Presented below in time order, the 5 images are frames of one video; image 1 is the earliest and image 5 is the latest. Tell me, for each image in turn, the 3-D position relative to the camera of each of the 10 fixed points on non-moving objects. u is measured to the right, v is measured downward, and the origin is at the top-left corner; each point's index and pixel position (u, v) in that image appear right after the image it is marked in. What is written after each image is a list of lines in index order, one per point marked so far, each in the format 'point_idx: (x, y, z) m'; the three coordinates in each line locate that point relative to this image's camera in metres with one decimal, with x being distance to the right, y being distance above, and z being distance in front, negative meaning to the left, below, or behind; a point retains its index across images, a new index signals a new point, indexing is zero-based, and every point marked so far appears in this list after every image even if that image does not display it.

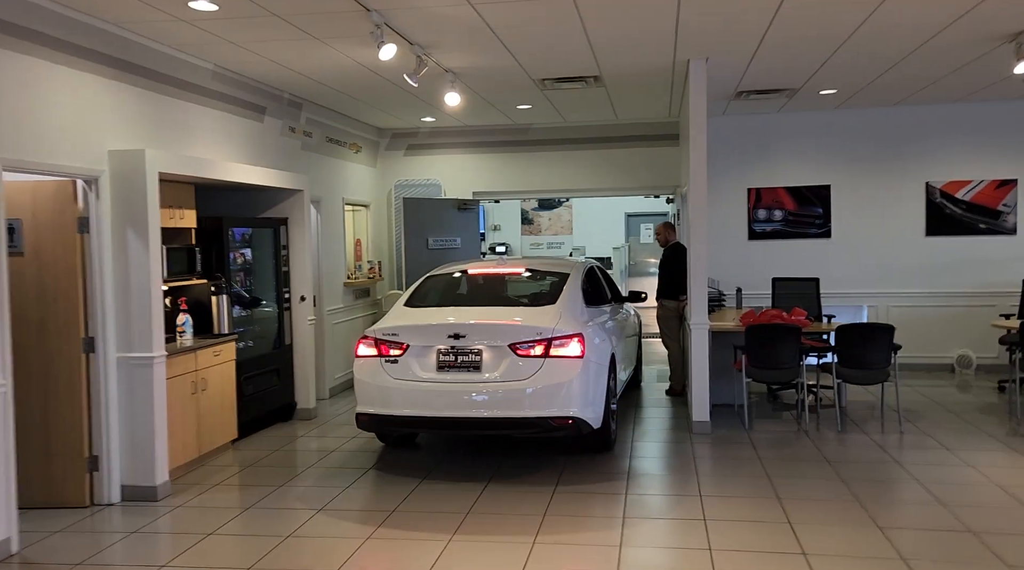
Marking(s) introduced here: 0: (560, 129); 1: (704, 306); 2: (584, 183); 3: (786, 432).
0: (+0.6, +1.8, +9.3) m
1: (+1.4, -0.2, +6.0) m
2: (+0.8, +1.2, +9.3) m
3: (+2.1, -1.1, +6.2) m
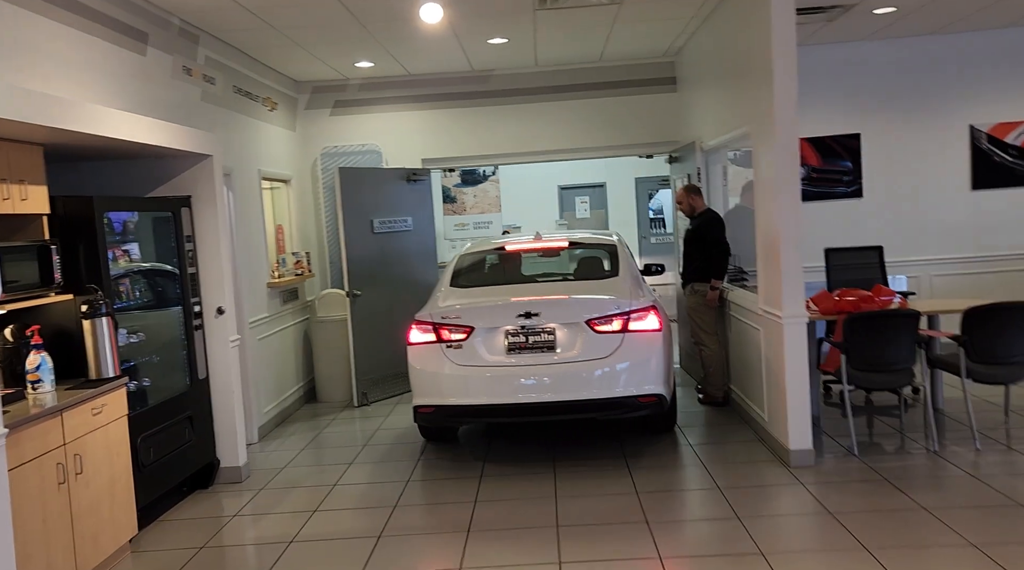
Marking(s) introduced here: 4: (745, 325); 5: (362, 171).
0: (+0.2, +1.9, +7.5) m
1: (+1.6, 0.0, +4.4) m
2: (+0.4, +1.3, +7.5) m
3: (+2.3, -1.0, +4.7) m
4: (+1.6, -0.3, +5.4) m
5: (-1.3, +1.0, +6.8) m
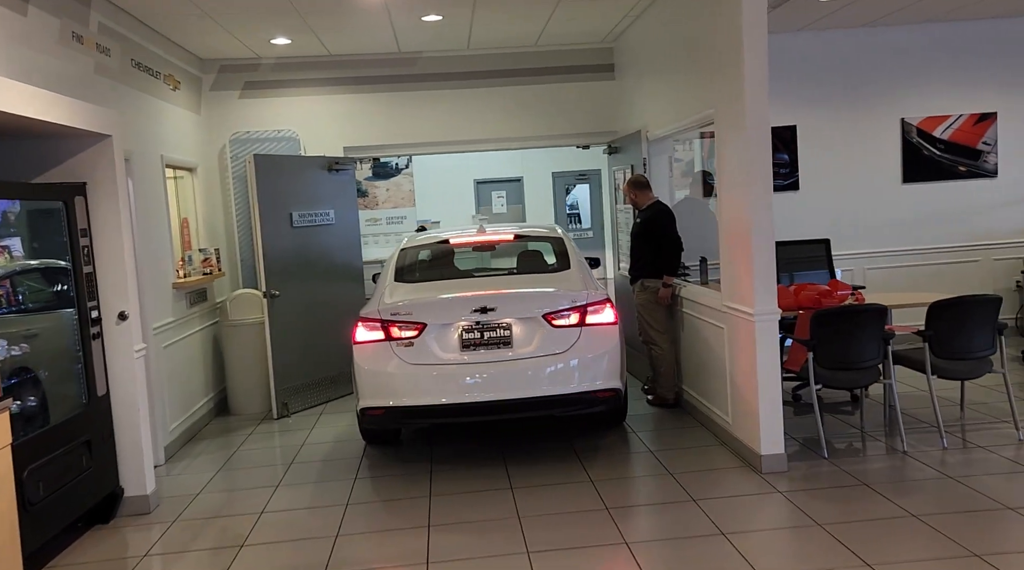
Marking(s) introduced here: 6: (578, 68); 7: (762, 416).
0: (-0.5, +2.0, +7.0) m
1: (+1.3, 0.0, +4.1) m
2: (-0.2, +1.3, +7.1) m
3: (+2.0, -0.9, +4.6) m
4: (+1.2, -0.2, +5.1) m
5: (-1.8, +1.0, +6.2) m
6: (+0.6, +1.9, +7.1) m
7: (+1.3, -0.7, +4.2) m
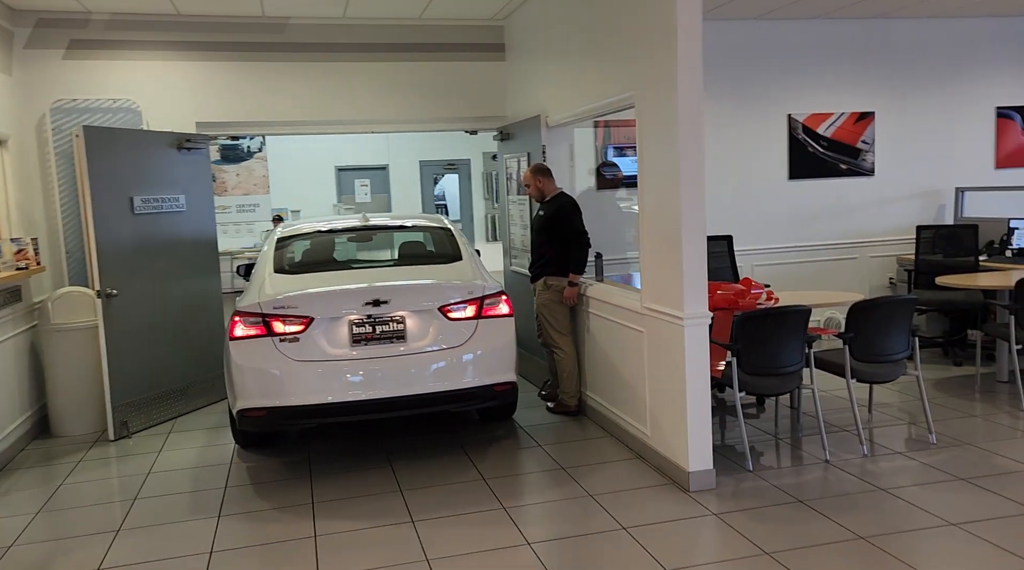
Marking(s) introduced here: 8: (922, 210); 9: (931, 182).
0: (-1.4, +2.0, +6.2) m
1: (+0.9, 0.0, +3.8) m
2: (-1.2, +1.4, +6.3) m
3: (+1.5, -0.9, +4.3) m
4: (+0.6, -0.2, +4.7) m
5: (-2.6, +1.0, +5.2) m
6: (-0.4, +1.9, +6.5) m
7: (+0.8, -0.7, +3.8) m
8: (+3.8, +0.7, +7.4) m
9: (+3.9, +0.9, +7.4) m
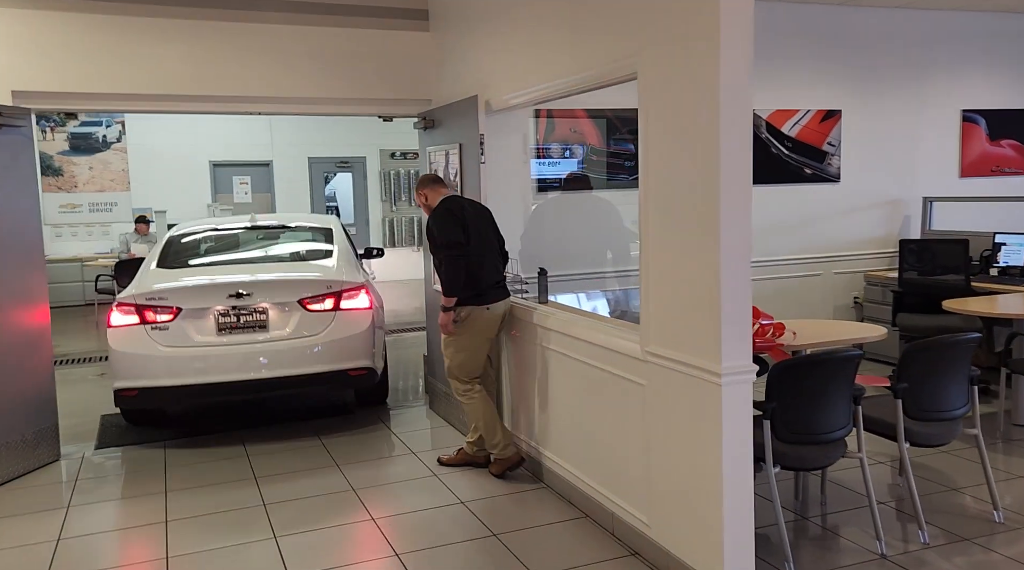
0: (-1.8, +1.8, +4.8) m
1: (+0.8, -0.2, +2.7) m
2: (-1.6, +1.2, +4.9) m
3: (+1.3, -1.1, +3.3) m
4: (+0.3, -0.4, +3.6) m
5: (-2.8, +0.8, +3.6) m
6: (-0.9, +1.8, +5.2) m
7: (+0.7, -0.8, +2.7) m
8: (+3.1, +0.5, +6.7) m
9: (+3.2, +0.8, +6.7) m
